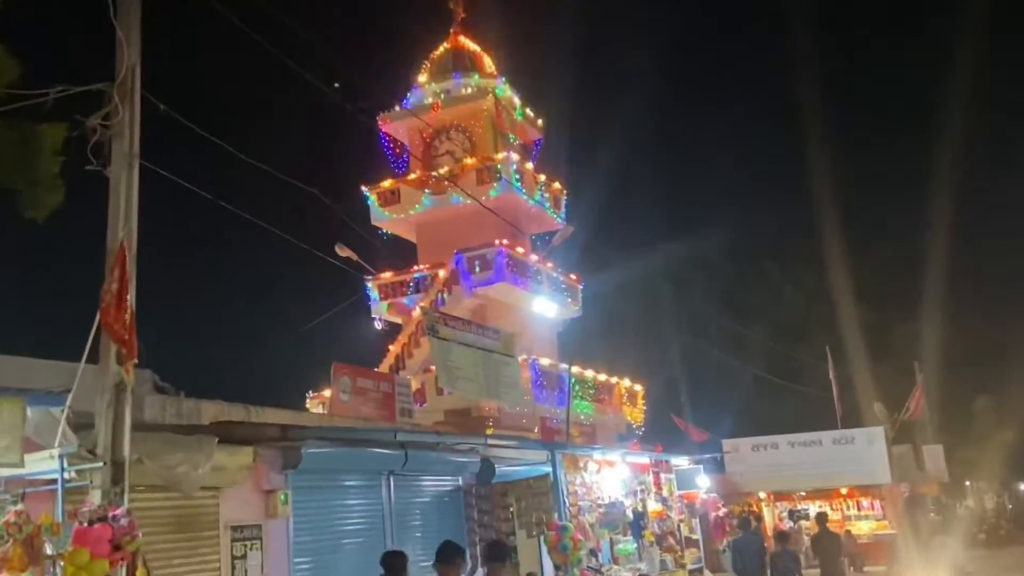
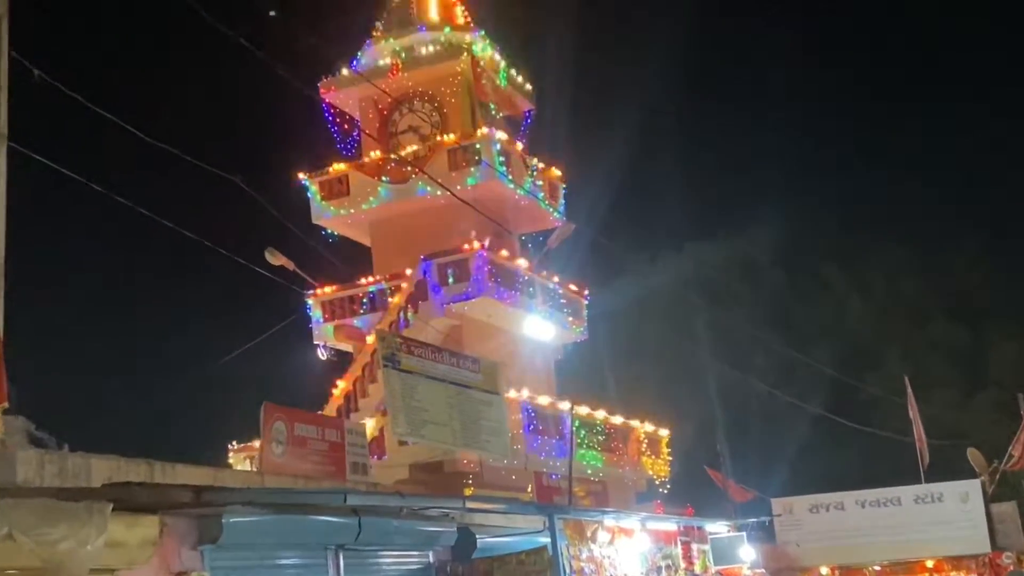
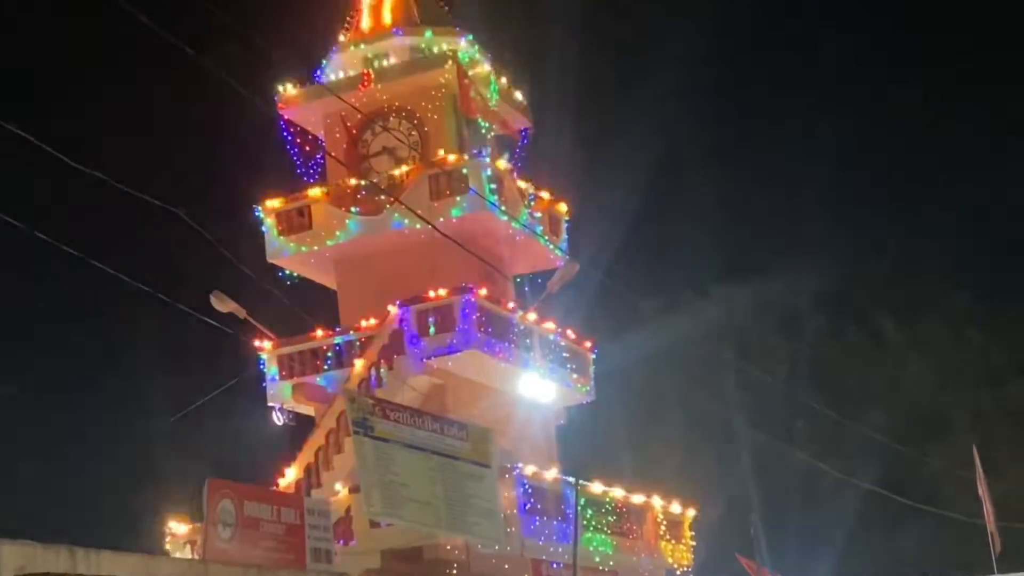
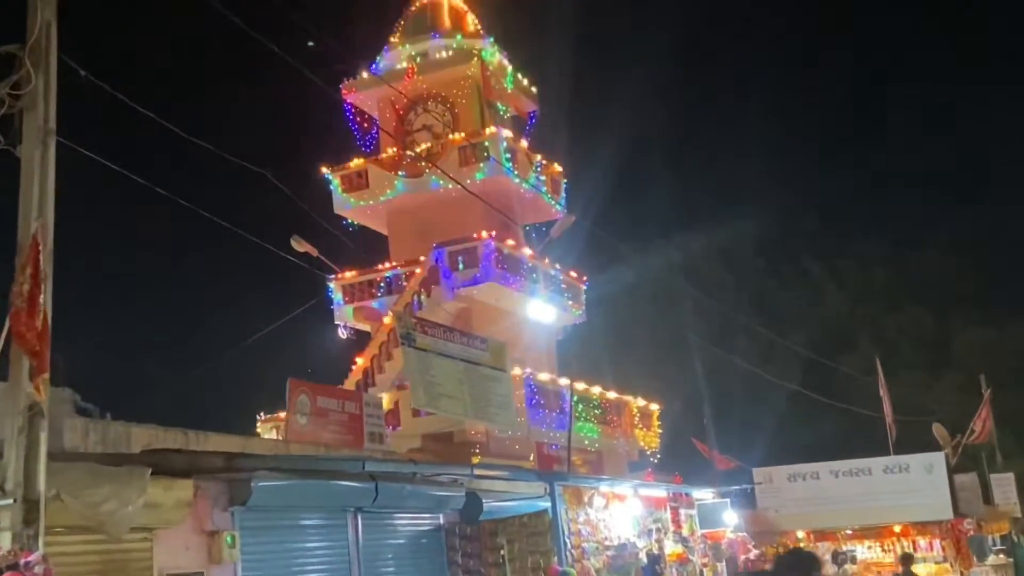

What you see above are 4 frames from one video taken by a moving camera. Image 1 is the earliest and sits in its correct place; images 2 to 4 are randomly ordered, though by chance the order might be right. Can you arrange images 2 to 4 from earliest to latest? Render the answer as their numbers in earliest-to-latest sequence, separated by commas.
4, 2, 3
